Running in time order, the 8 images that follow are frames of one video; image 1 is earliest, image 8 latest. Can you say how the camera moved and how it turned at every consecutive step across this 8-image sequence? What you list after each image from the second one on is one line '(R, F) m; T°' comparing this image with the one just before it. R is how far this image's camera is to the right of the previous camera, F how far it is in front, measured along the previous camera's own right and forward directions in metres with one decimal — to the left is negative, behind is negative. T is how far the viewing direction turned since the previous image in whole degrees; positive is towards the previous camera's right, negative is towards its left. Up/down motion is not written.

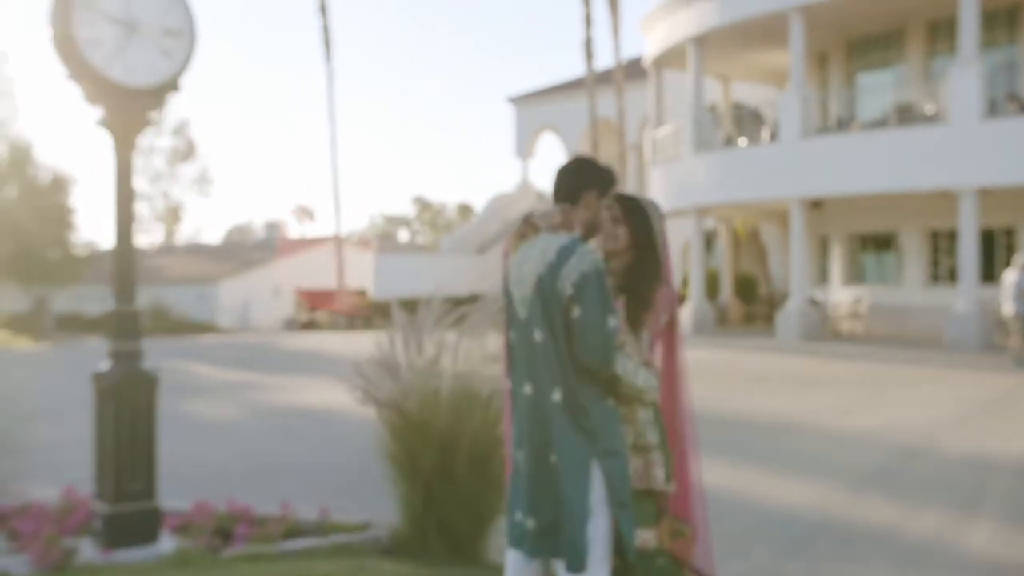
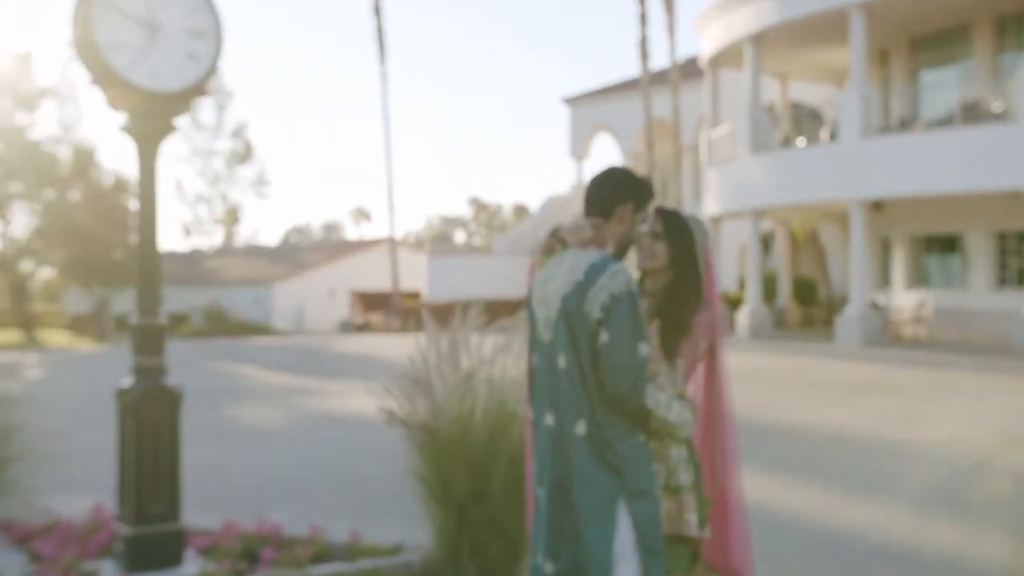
(+0.1, +0.3) m; -3°
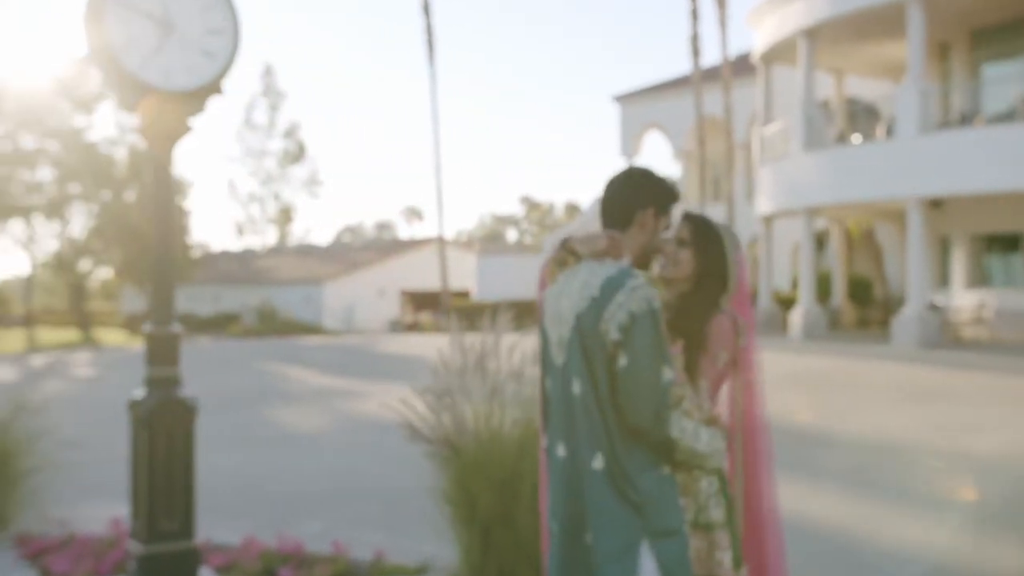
(+0.1, +0.3) m; -3°
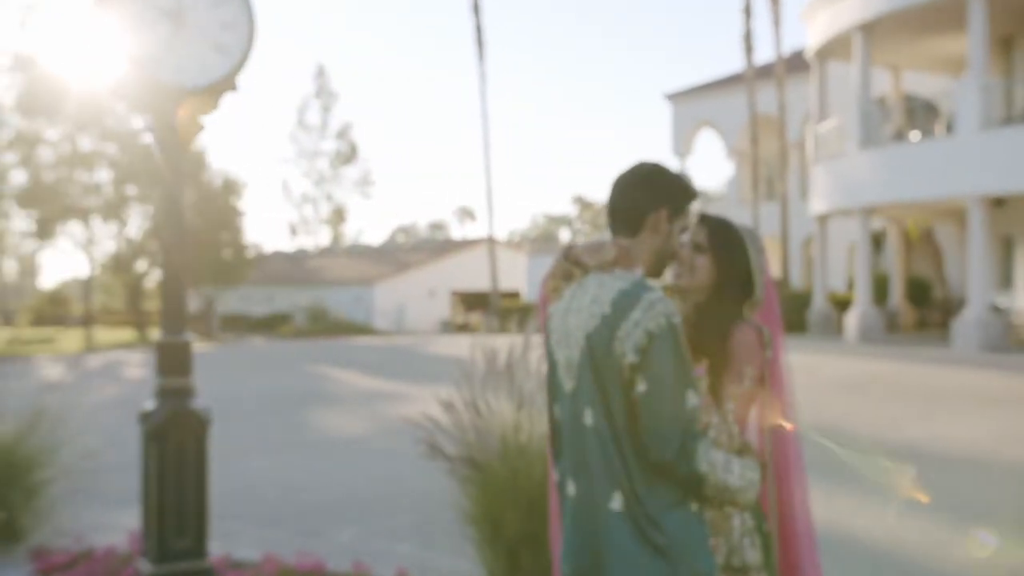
(+0.1, +0.3) m; -3°
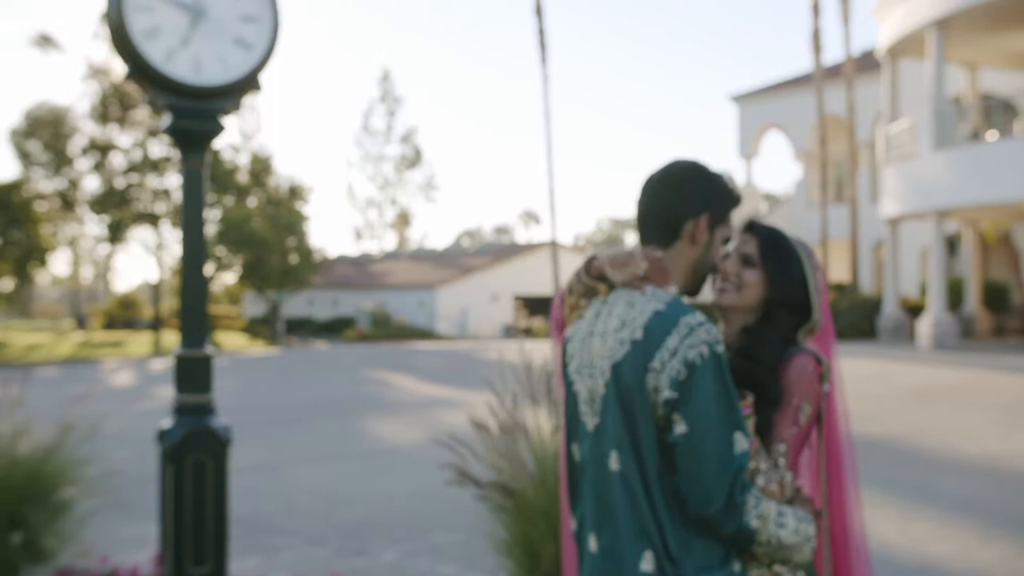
(+0.1, +0.3) m; -3°
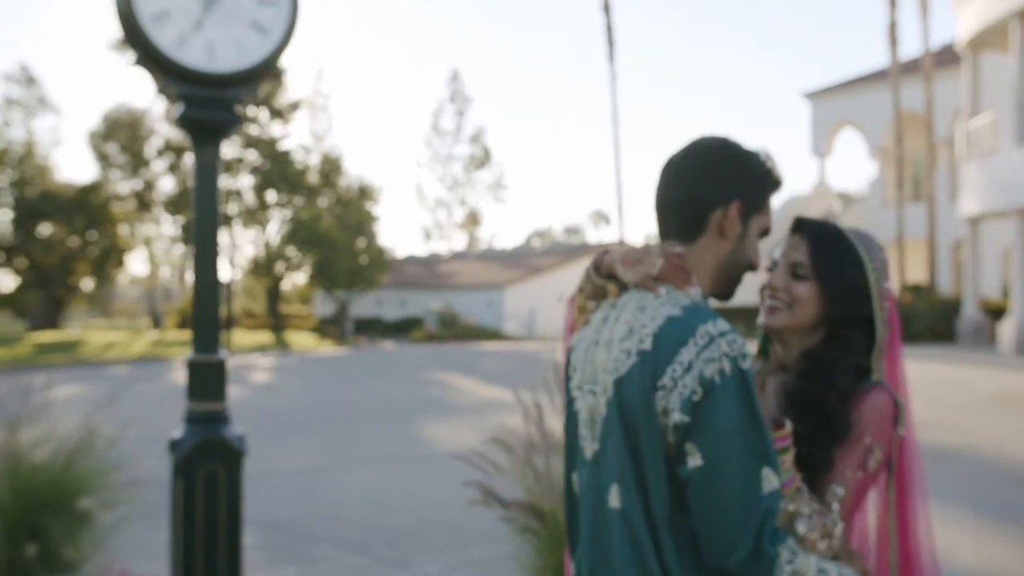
(+0.1, +0.4) m; -4°
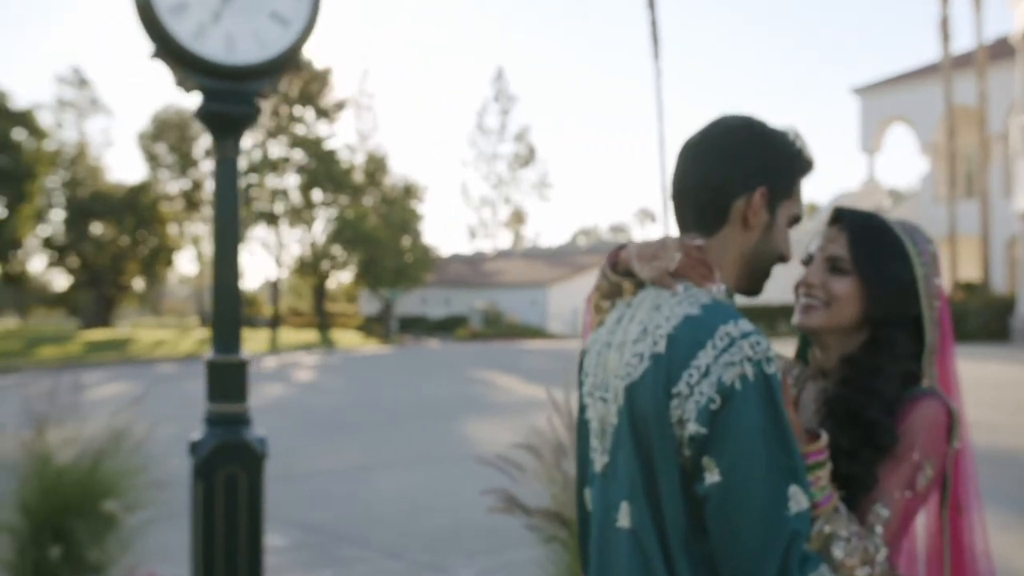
(+0.1, +0.2) m; -2°
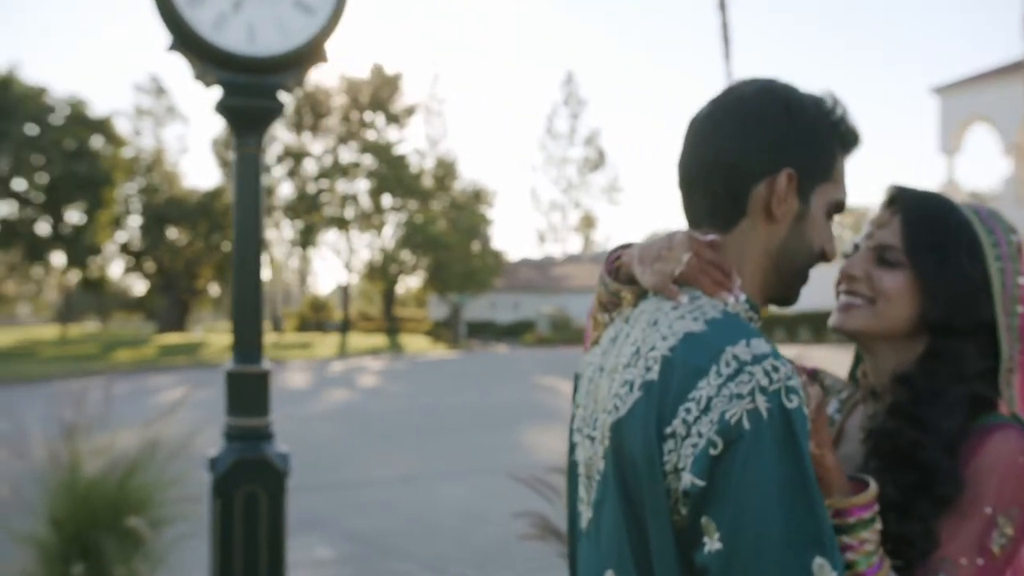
(+0.1, +0.3) m; -4°
